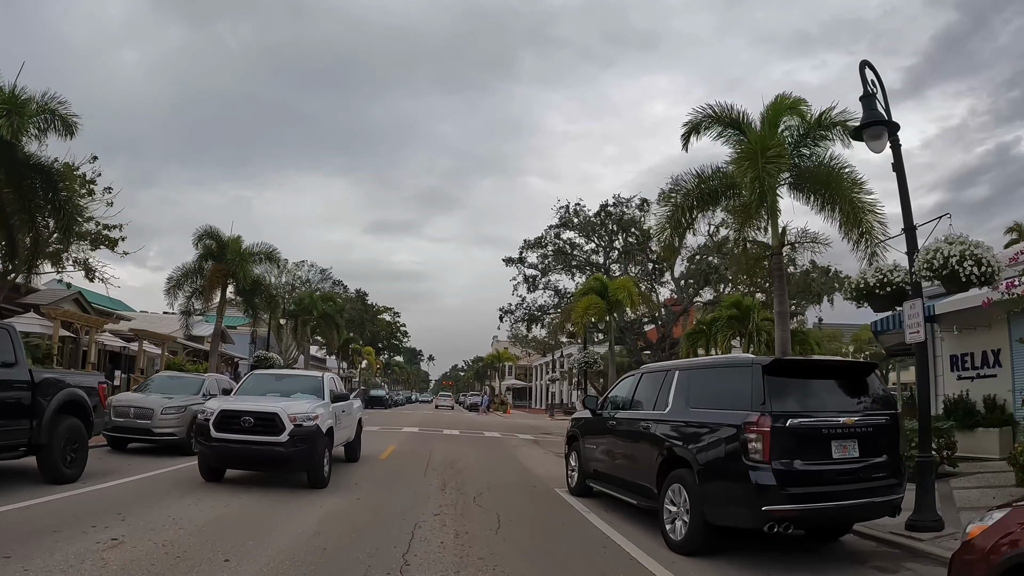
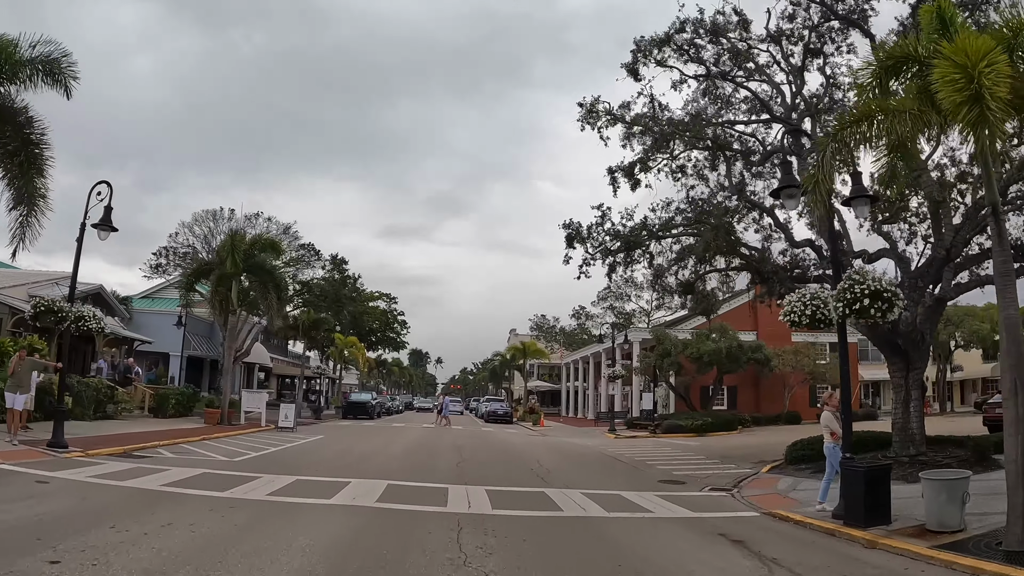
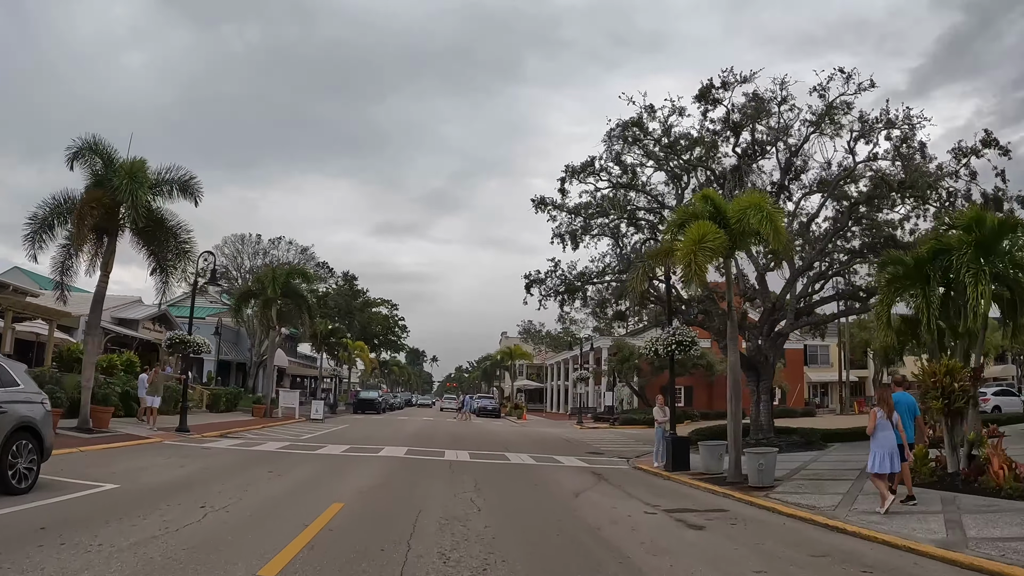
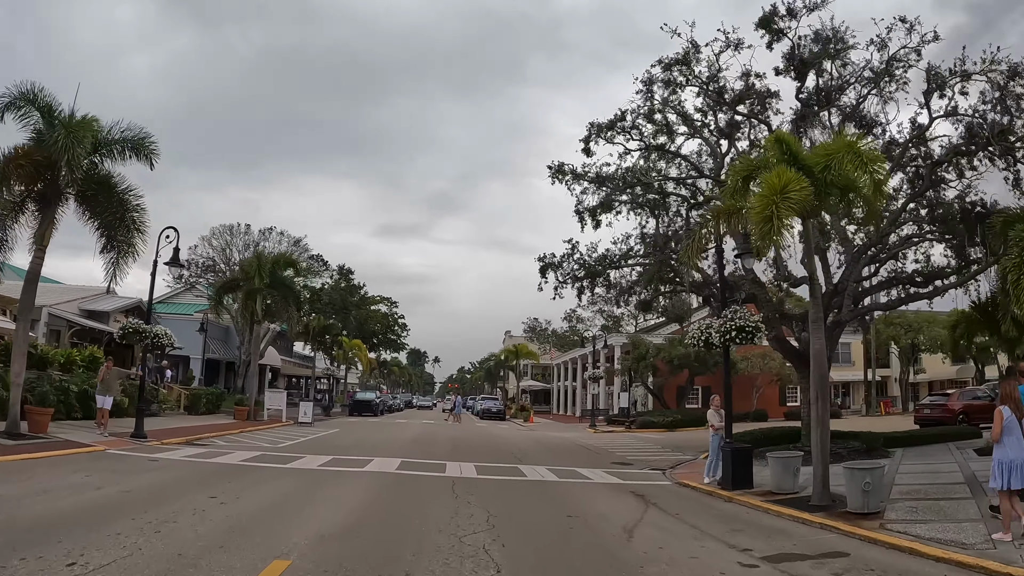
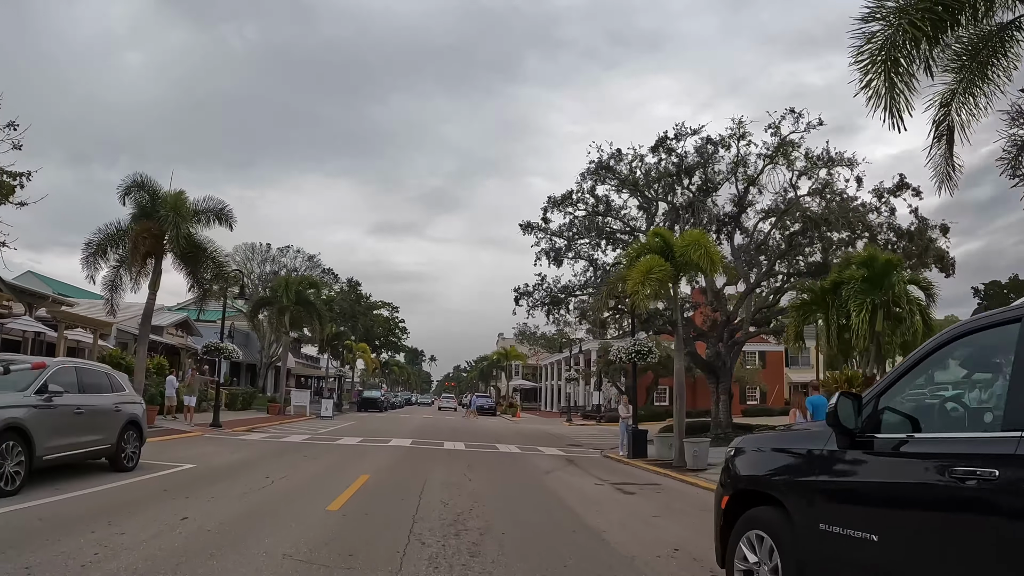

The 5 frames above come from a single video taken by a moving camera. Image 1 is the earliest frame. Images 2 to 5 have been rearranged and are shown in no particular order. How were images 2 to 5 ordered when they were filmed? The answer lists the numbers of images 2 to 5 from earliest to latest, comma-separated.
5, 3, 4, 2
